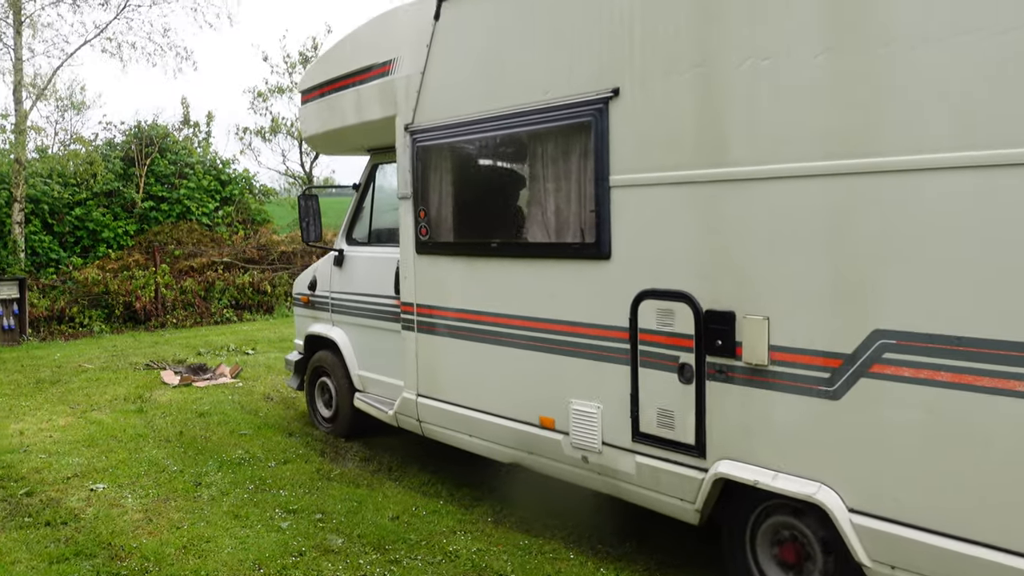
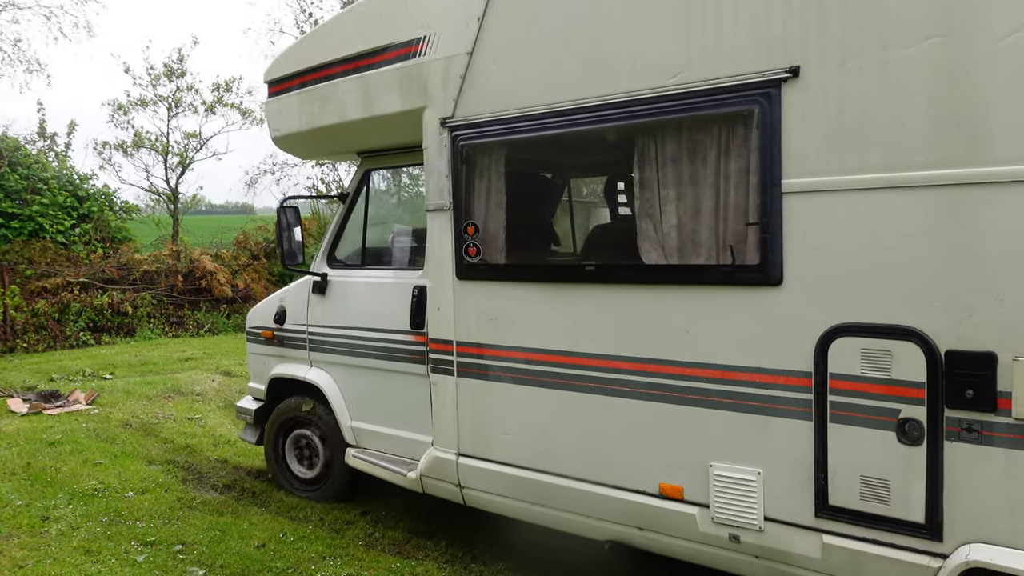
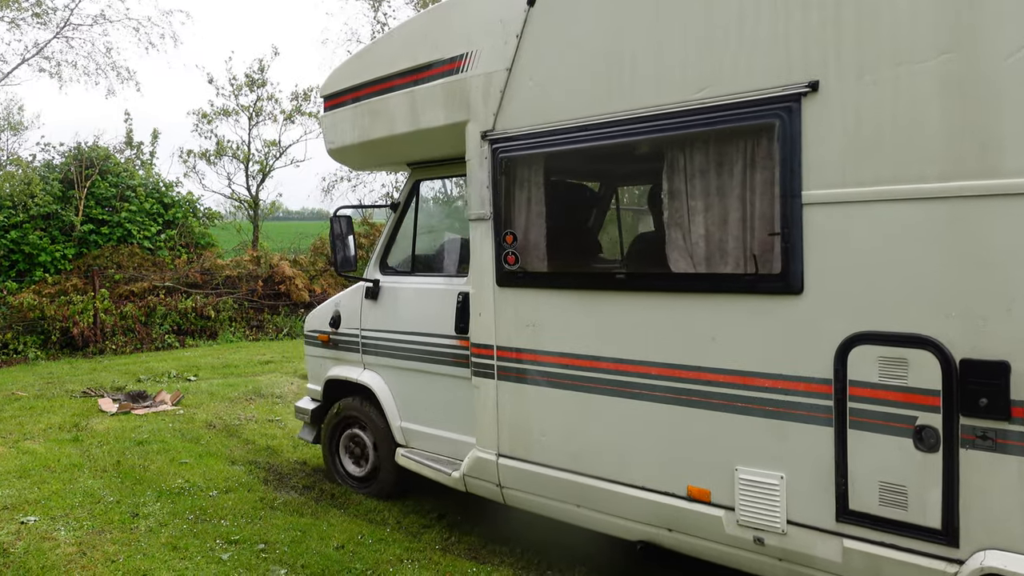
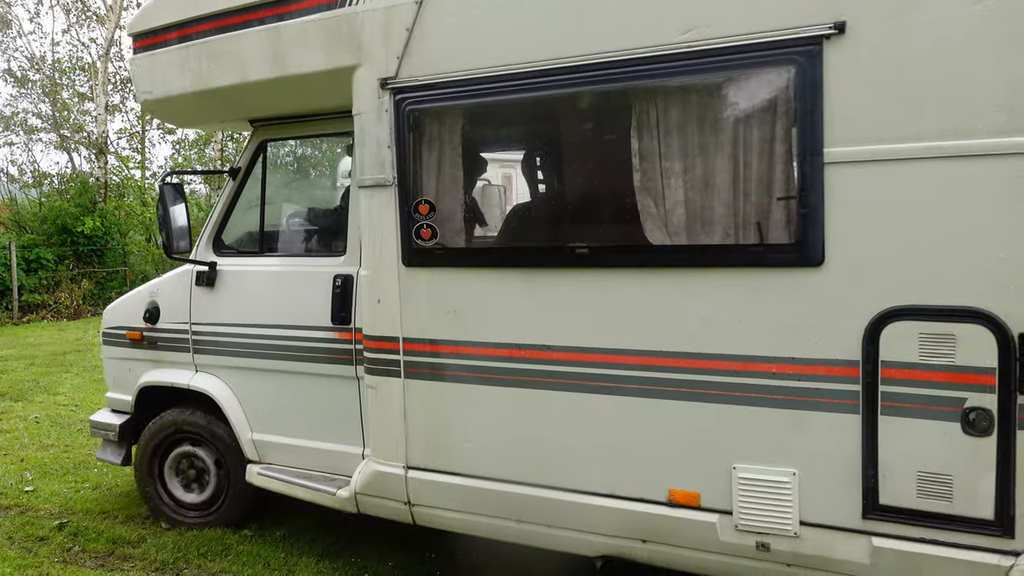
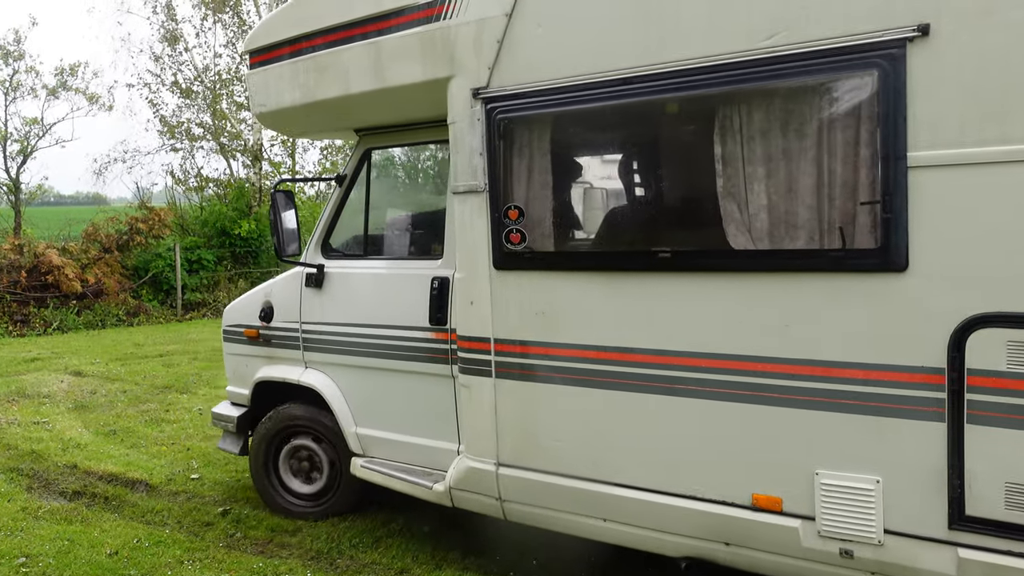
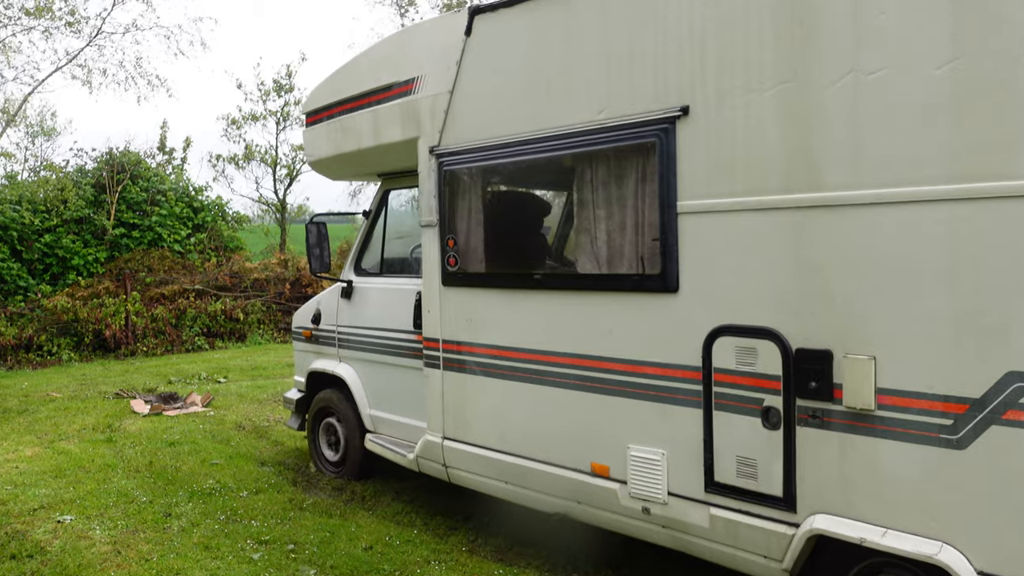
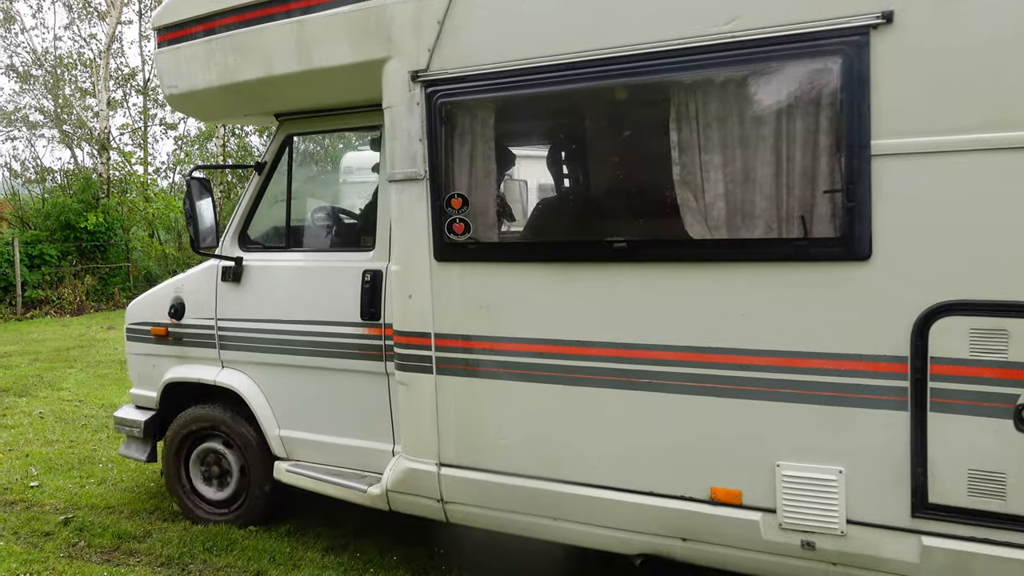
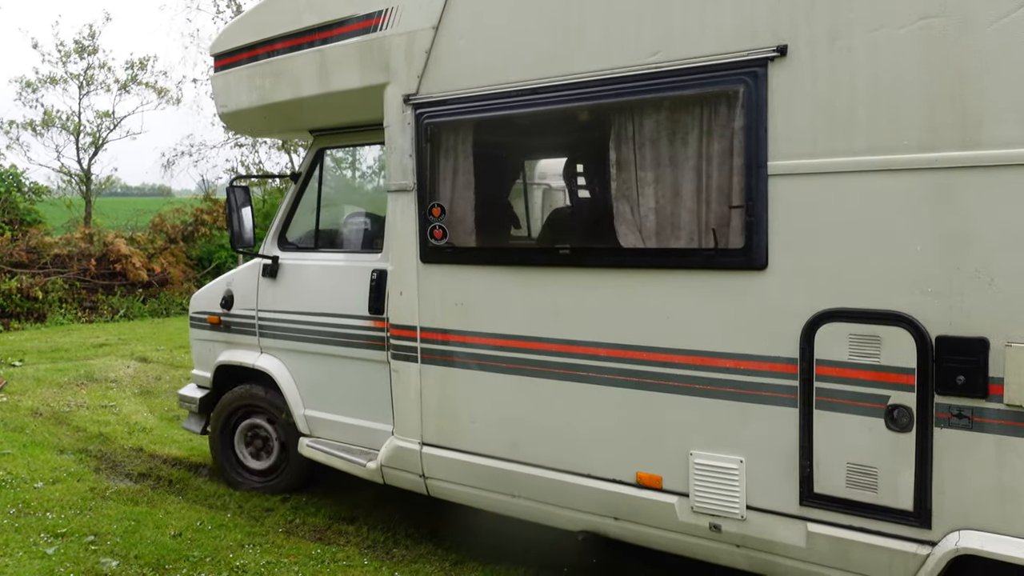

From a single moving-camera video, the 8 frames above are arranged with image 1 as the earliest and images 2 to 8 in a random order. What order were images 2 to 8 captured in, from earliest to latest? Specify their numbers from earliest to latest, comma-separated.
6, 3, 2, 8, 5, 4, 7
